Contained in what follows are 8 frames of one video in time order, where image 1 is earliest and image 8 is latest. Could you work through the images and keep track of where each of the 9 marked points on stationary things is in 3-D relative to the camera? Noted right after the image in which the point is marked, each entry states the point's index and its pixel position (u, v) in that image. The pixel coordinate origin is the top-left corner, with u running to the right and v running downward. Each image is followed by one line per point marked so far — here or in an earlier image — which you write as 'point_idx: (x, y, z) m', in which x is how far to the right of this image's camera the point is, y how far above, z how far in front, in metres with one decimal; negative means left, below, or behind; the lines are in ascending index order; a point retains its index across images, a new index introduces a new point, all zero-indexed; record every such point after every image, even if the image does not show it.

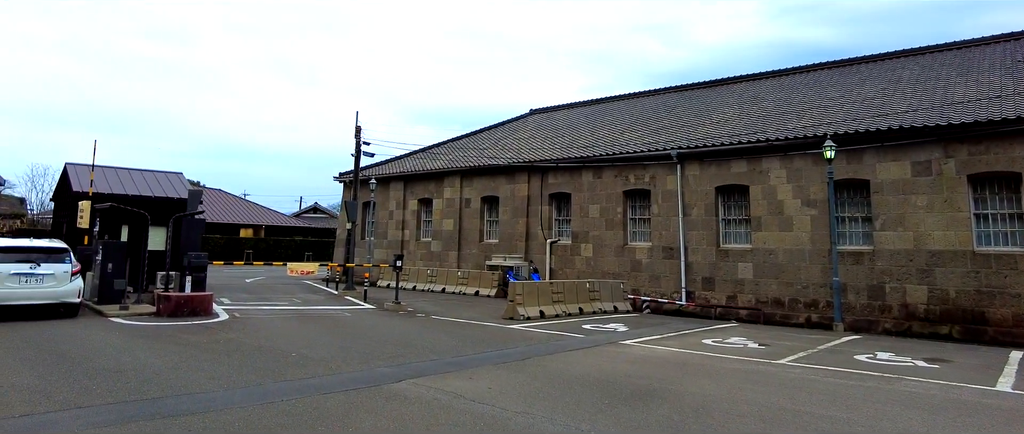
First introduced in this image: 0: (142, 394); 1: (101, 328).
0: (-3.7, -1.8, +6.8) m
1: (-7.6, -2.0, +12.6) m
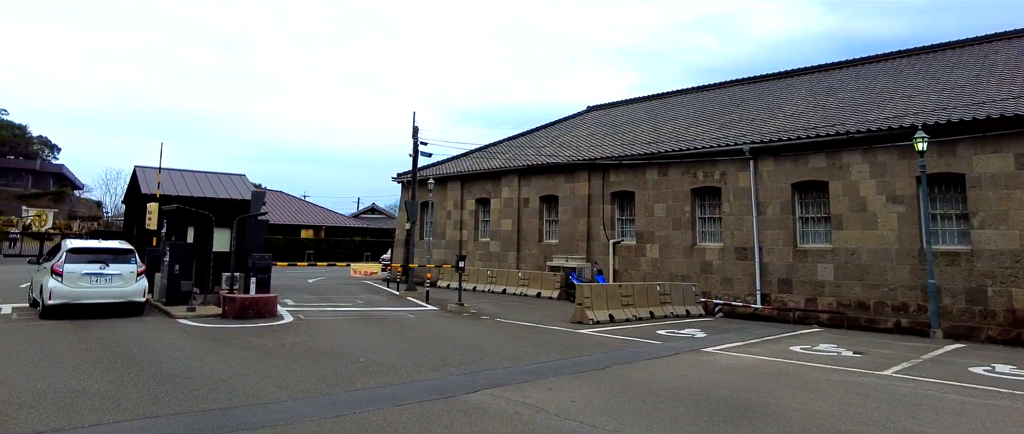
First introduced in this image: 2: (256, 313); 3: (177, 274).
0: (-2.9, -1.8, +6.4) m
1: (-6.3, -2.0, +12.5) m
2: (-5.4, -2.0, +14.4) m
3: (-7.8, -1.3, +15.9) m
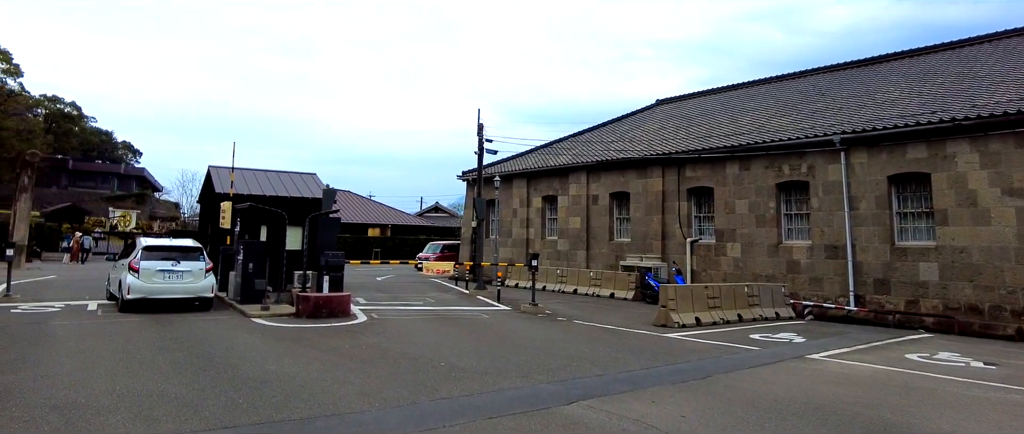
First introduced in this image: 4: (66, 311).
0: (-2.0, -1.7, +6.0) m
1: (-4.8, -2.0, +12.3) m
2: (-3.8, -2.0, +14.2) m
3: (-6.1, -1.3, +15.8) m
4: (-10.0, -2.1, +15.3) m
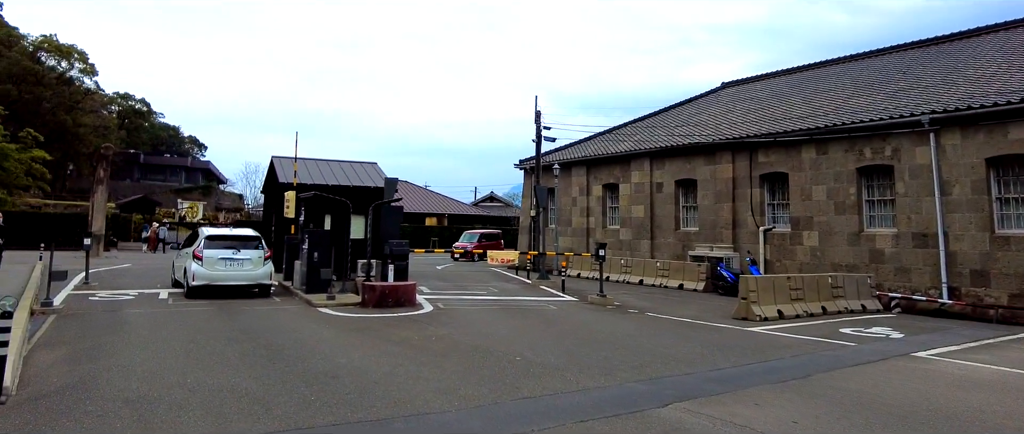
0: (-1.2, -1.6, +5.6) m
1: (-3.5, -1.8, +12.2) m
2: (-2.4, -1.7, +13.9) m
3: (-4.5, -1.0, +15.7) m
4: (-8.5, -1.9, +15.5) m
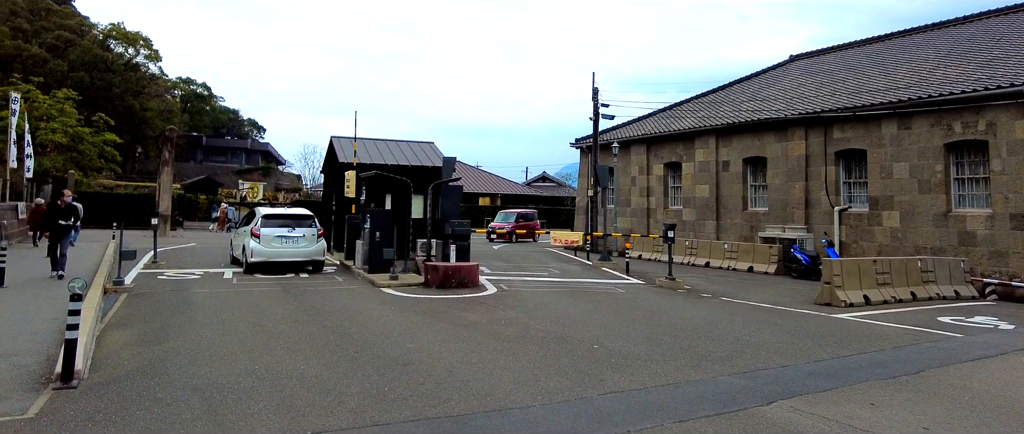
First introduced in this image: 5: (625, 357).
0: (-0.5, -1.4, +5.2) m
1: (-2.4, -1.4, +11.9) m
2: (-1.1, -1.3, +13.6) m
3: (-3.1, -0.6, +15.5) m
4: (-7.1, -1.4, +15.7) m
5: (+1.2, -1.5, +7.3) m
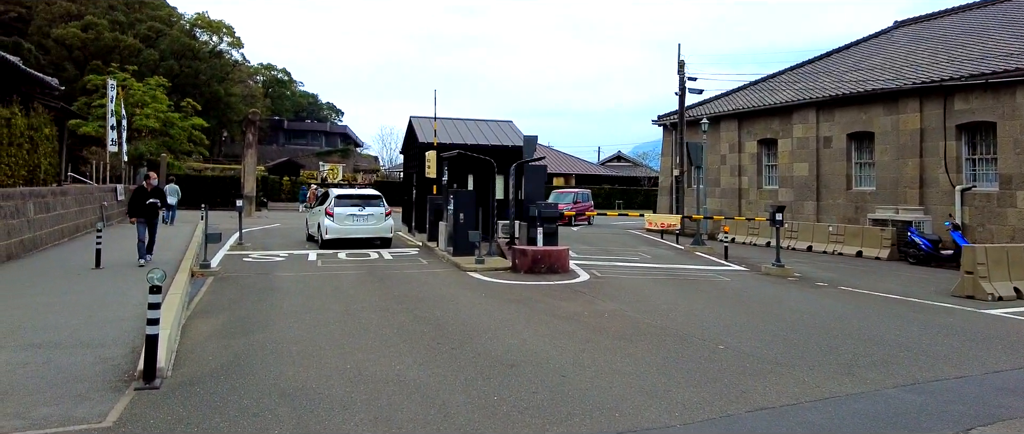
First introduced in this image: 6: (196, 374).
0: (+0.4, -1.3, +4.3) m
1: (-0.8, -1.1, +11.3) m
2: (+0.7, -1.0, +12.8) m
3: (-1.1, -0.2, +14.9) m
4: (-5.1, -1.0, +15.5) m
5: (+2.3, -1.3, +6.3) m
6: (-2.5, -1.3, +5.5) m
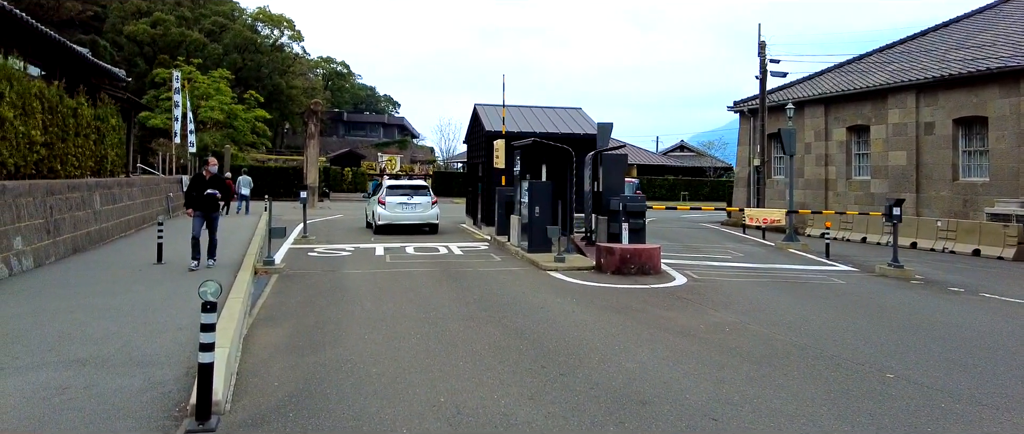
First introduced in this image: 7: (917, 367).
0: (+1.2, -1.3, +3.1) m
1: (+0.6, -1.0, +10.1) m
2: (+2.1, -0.9, +11.5) m
3: (+0.5, 0.0, +13.8) m
4: (-3.4, -0.8, +14.6) m
5: (+3.2, -1.3, +4.9) m
6: (-1.7, -1.3, +4.5) m
7: (+3.5, -1.3, +5.9) m
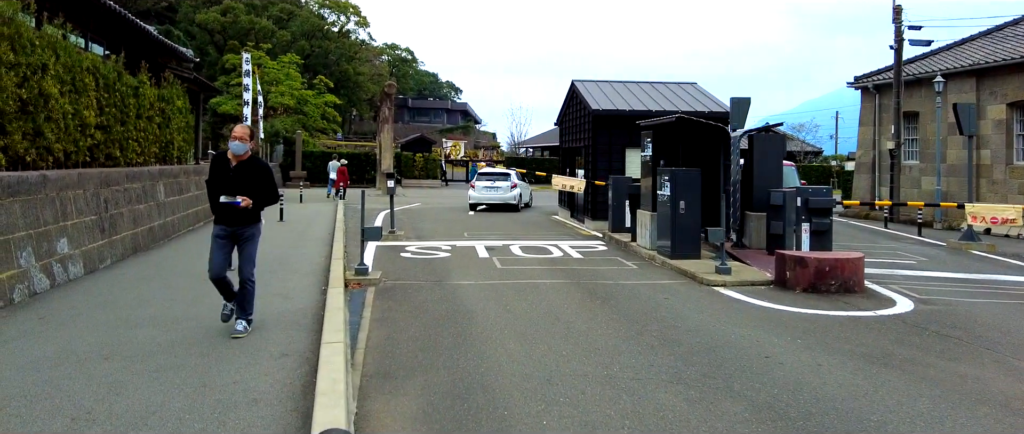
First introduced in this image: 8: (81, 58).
0: (+2.5, -1.5, +0.4) m
1: (+2.5, -1.1, +7.4) m
2: (+4.2, -0.9, +8.6) m
3: (+2.8, 0.0, +11.0) m
4: (-1.0, -0.7, +12.2) m
5: (+4.7, -1.5, +2.0) m
6: (-0.2, -1.4, +2.0) m
7: (+5.1, -1.4, +2.9) m
8: (-7.1, +2.6, +11.1) m
